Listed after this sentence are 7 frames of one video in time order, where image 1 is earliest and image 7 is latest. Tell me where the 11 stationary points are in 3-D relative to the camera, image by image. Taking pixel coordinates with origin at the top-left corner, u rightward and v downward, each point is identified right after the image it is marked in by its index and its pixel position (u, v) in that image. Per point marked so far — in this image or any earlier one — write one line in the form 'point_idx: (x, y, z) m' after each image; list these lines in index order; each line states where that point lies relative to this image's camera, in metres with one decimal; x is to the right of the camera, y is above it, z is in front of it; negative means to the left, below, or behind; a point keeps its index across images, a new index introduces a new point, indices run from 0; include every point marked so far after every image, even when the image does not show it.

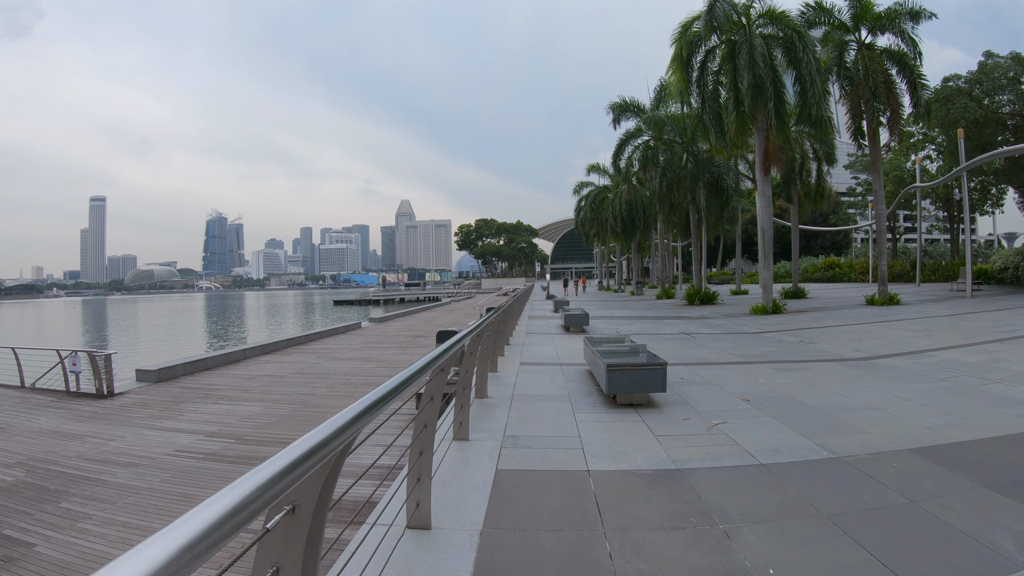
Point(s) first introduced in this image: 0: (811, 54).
0: (+9.7, +7.6, +16.4) m
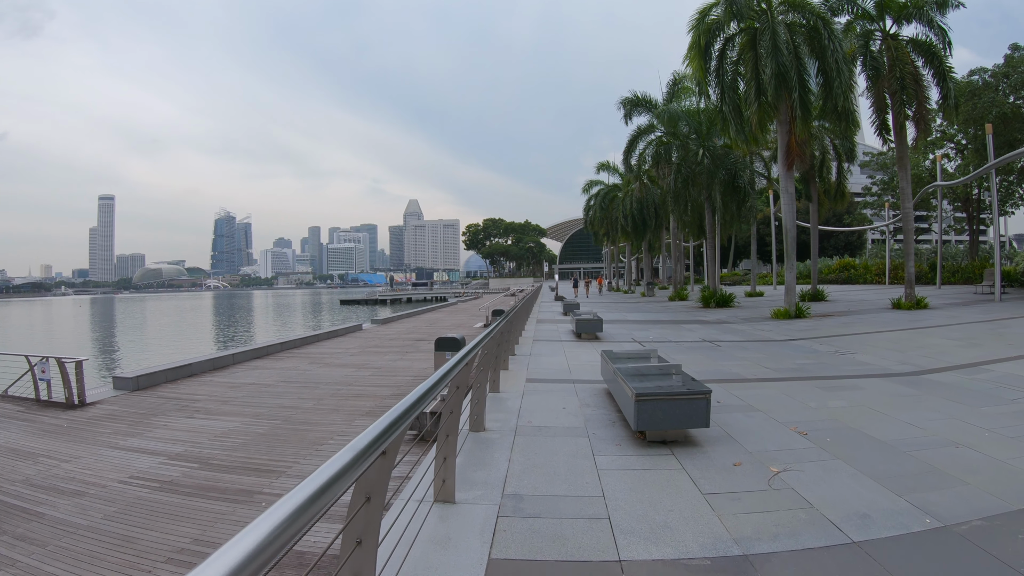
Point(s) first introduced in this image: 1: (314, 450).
0: (+10.0, +7.5, +15.4) m
1: (-2.4, -1.9, +6.0) m
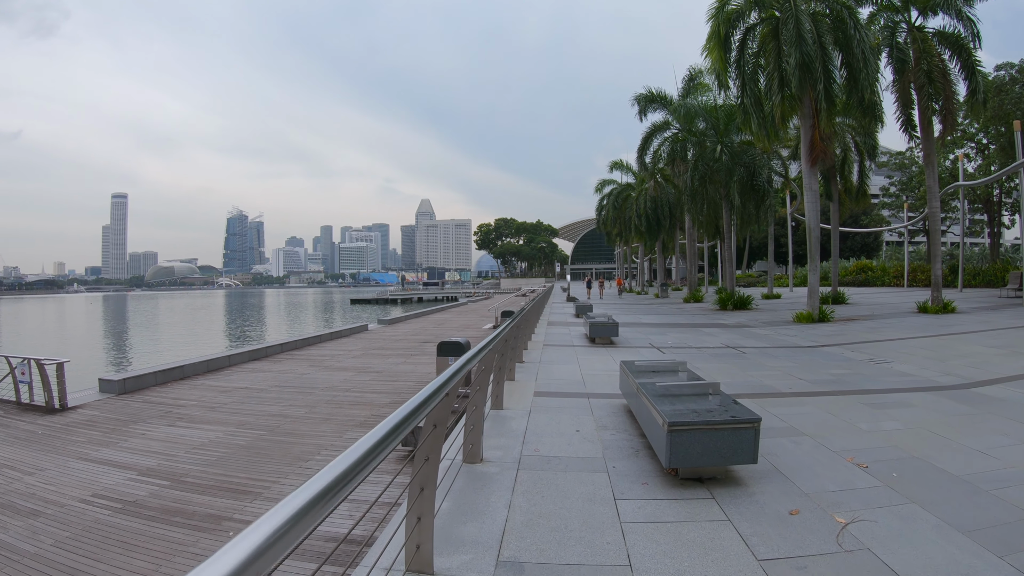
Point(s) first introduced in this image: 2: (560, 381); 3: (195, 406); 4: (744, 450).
0: (+10.2, +7.4, +14.6) m
1: (-2.3, -1.9, +5.4) m
2: (+0.5, -1.0, +5.4) m
3: (-5.4, -2.1, +8.5) m
4: (+1.2, -0.8, +2.6) m
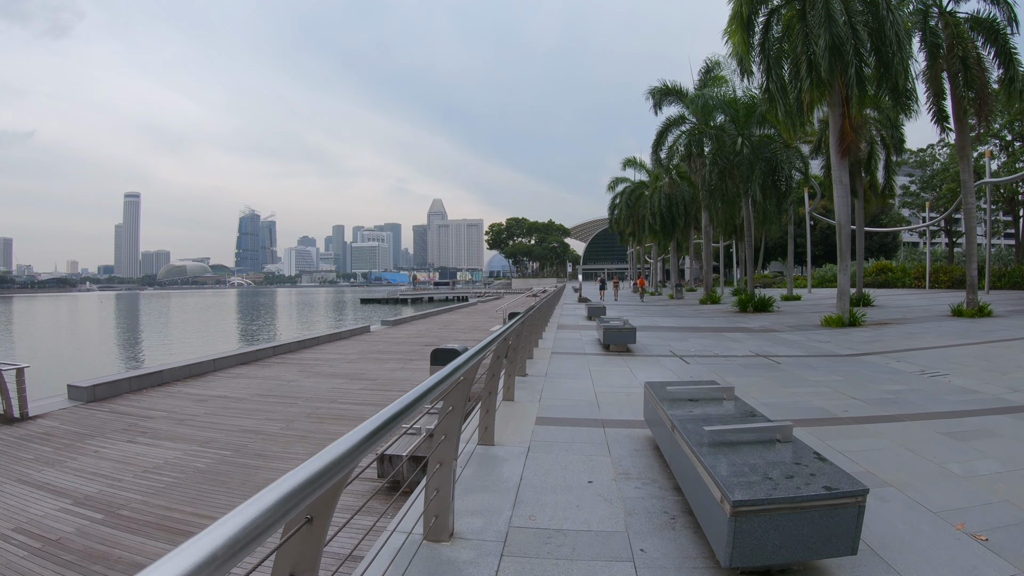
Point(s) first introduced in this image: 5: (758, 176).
0: (+10.4, +7.4, +13.5) m
1: (-2.3, -1.9, +4.6) m
2: (+0.5, -1.0, +4.5) m
3: (-5.3, -2.1, +7.8) m
4: (+1.1, -0.9, +1.7) m
5: (+9.2, +4.2, +18.9) m
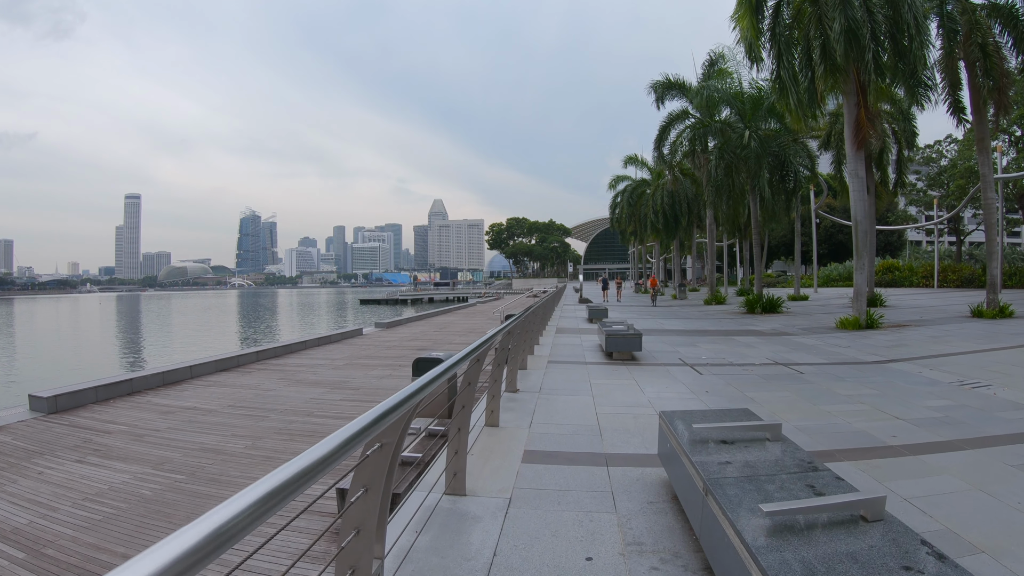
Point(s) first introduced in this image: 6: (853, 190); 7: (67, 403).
0: (+10.3, +7.4, +12.8) m
1: (-2.5, -2.0, +3.9) m
2: (+0.4, -1.0, +3.8) m
3: (-5.4, -2.1, +7.1) m
4: (+1.0, -0.9, +1.0) m
5: (+9.1, +4.2, +18.2) m
6: (+8.1, +2.3, +12.0) m
7: (-7.5, -1.9, +8.5) m
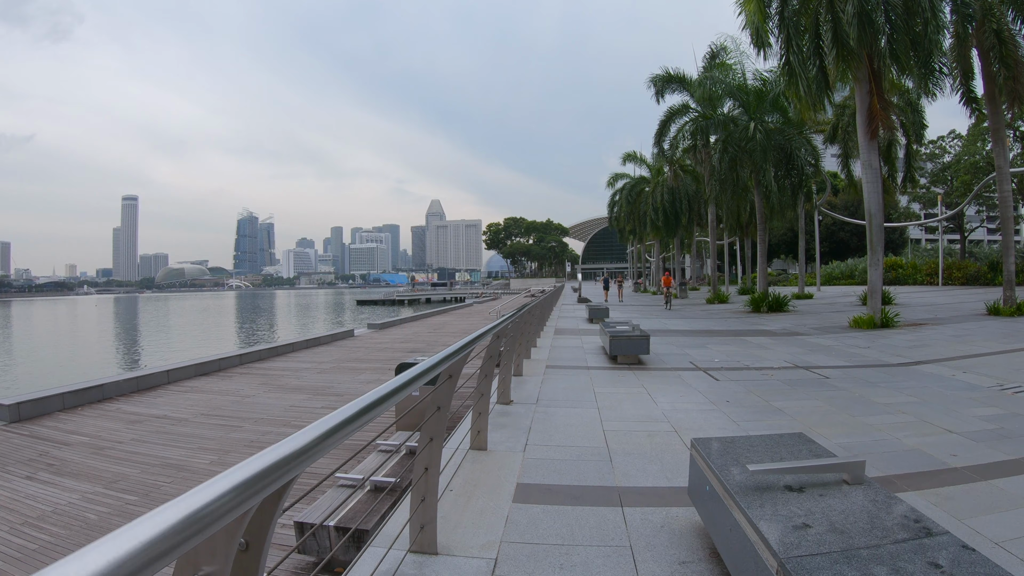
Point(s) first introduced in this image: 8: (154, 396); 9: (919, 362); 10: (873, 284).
0: (+10.2, +7.5, +12.2) m
1: (-2.5, -1.9, +3.3) m
2: (+0.3, -1.0, +3.2) m
3: (-5.5, -2.1, +6.4) m
4: (+1.0, -0.8, +0.4) m
5: (+9.0, +4.3, +17.6) m
6: (+8.0, +2.4, +11.4) m
7: (-7.5, -1.9, +7.8) m
8: (-6.7, -2.0, +9.4) m
9: (+5.8, -1.1, +7.1) m
10: (+8.0, +0.1, +11.1) m
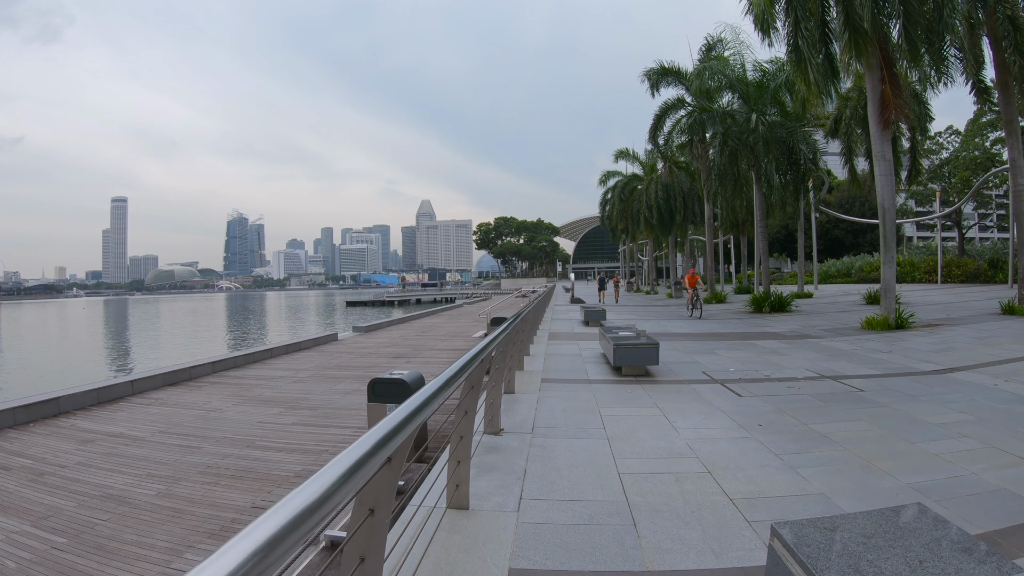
0: (+10.0, +7.5, +11.7) m
1: (-2.5, -2.0, +2.6) m
2: (+0.3, -1.0, +2.4) m
3: (-5.6, -2.2, +5.7) m
4: (+1.0, -0.9, -0.3) m
5: (+8.7, +4.3, +17.0) m
6: (+7.8, +2.4, +10.8) m
7: (-7.7, -2.0, +7.0) m
8: (-6.8, -2.0, +8.6) m
9: (+5.7, -1.0, +6.5) m
10: (+7.8, +0.1, +10.5) m
